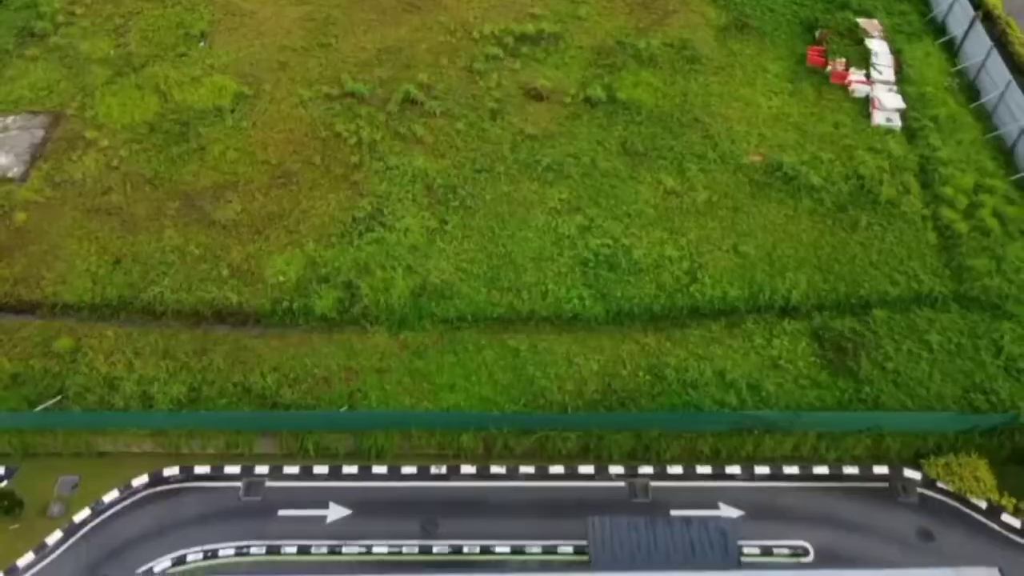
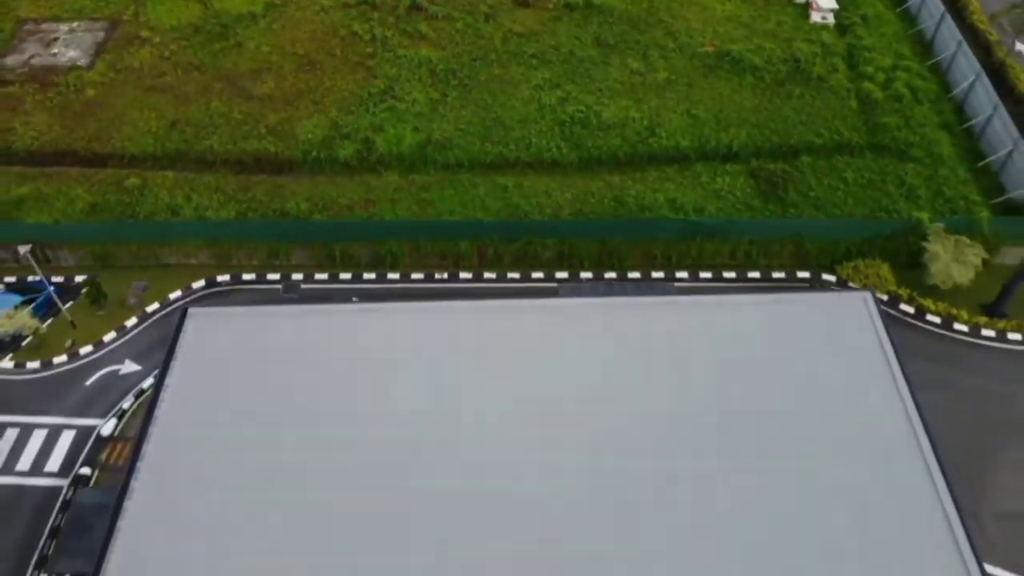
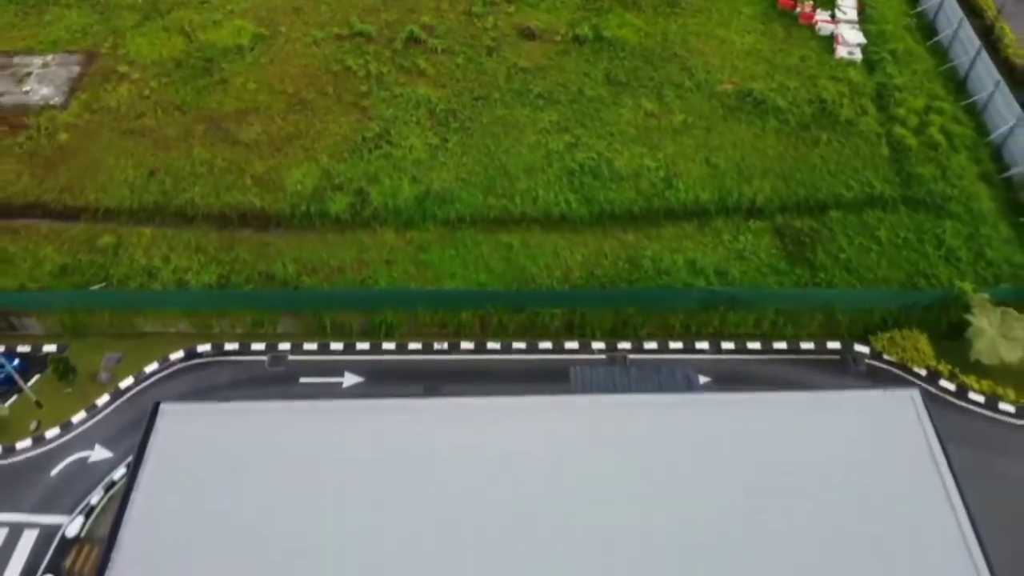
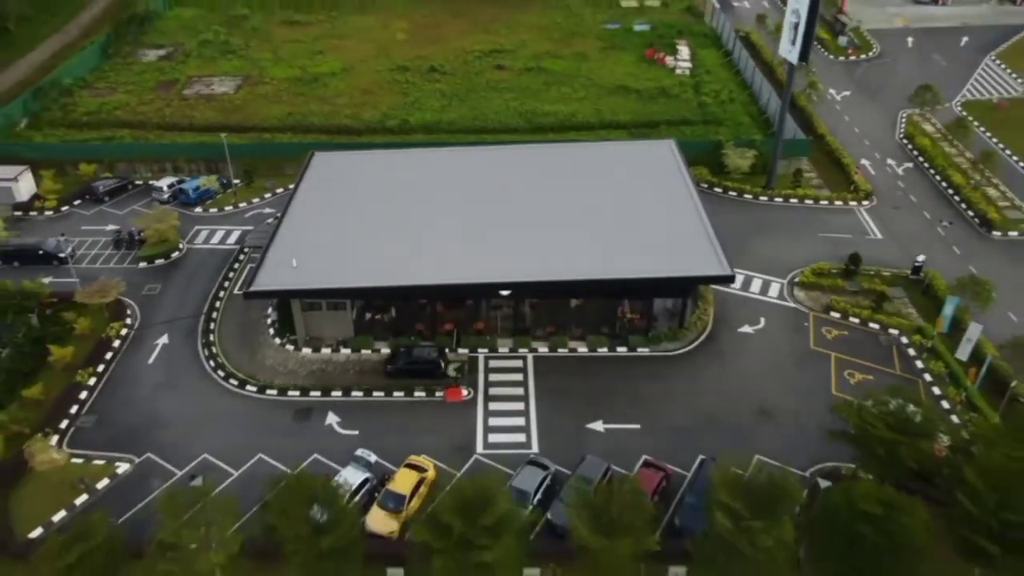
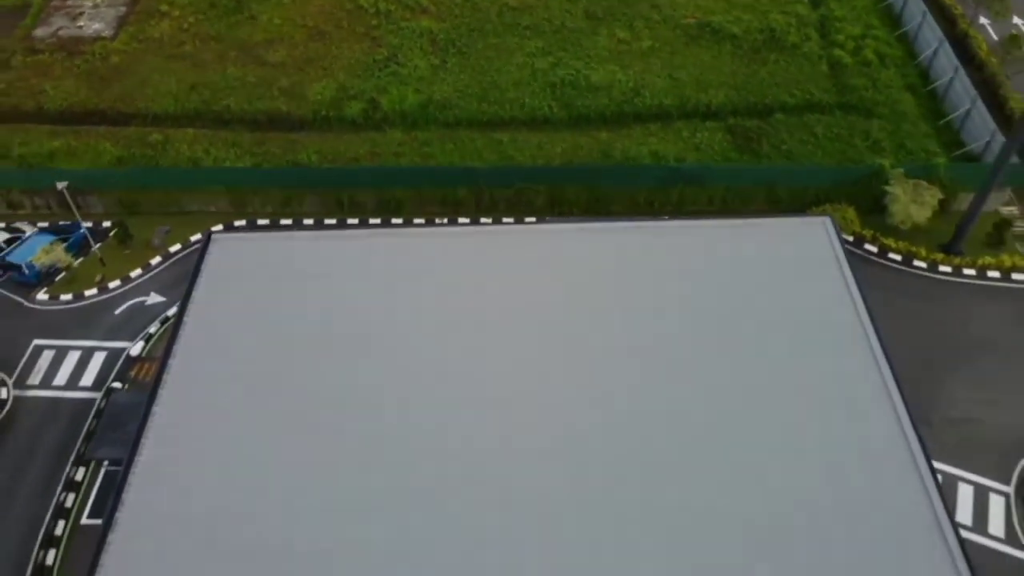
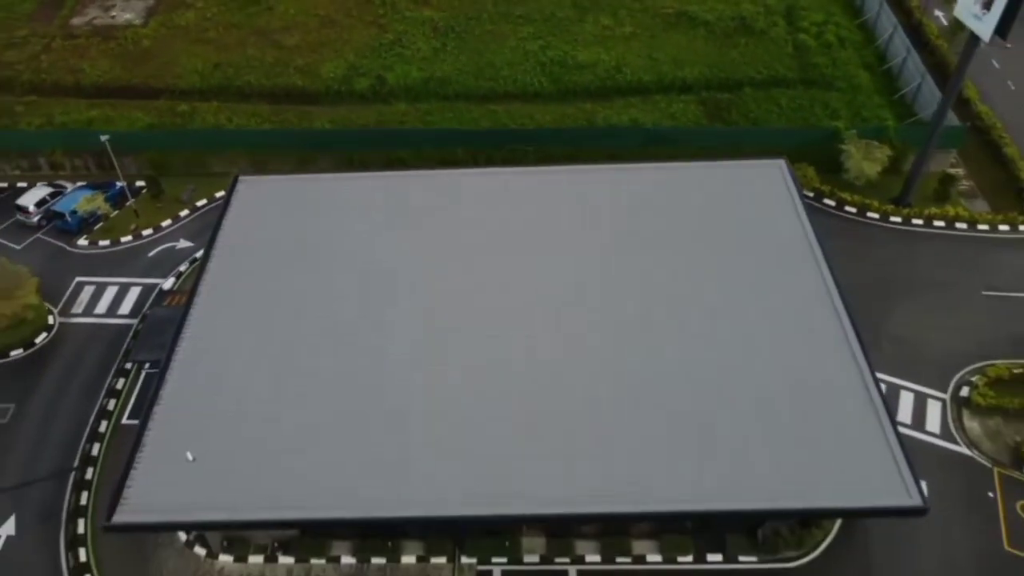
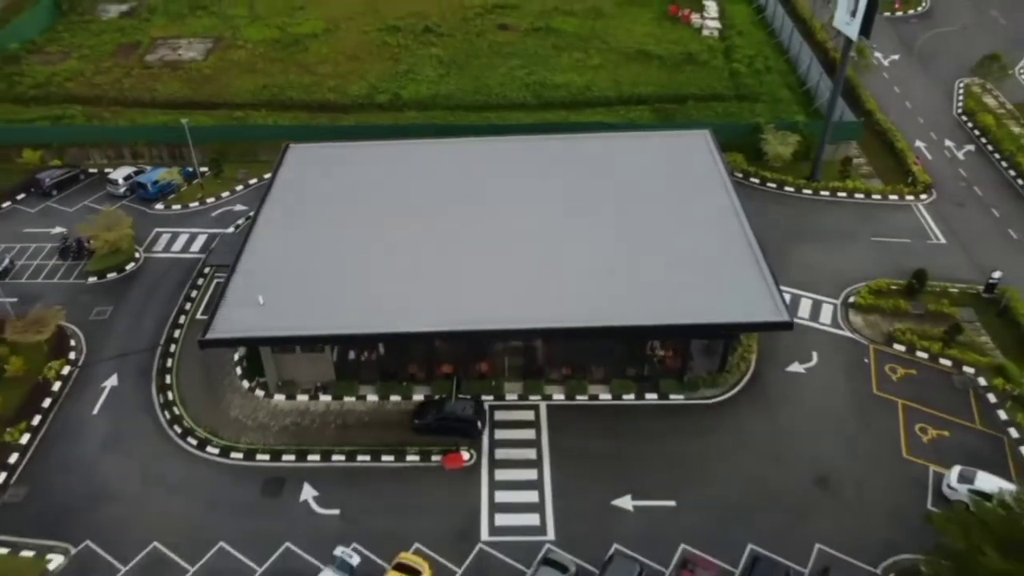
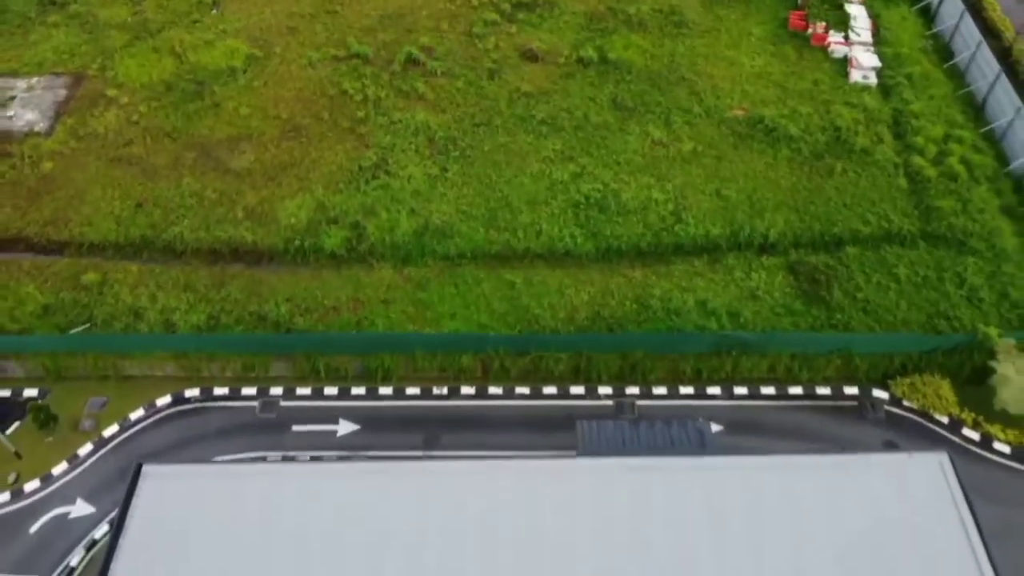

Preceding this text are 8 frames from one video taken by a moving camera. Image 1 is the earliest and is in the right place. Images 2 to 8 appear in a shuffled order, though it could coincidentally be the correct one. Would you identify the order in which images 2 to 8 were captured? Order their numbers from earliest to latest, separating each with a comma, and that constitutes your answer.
8, 3, 2, 5, 6, 7, 4
